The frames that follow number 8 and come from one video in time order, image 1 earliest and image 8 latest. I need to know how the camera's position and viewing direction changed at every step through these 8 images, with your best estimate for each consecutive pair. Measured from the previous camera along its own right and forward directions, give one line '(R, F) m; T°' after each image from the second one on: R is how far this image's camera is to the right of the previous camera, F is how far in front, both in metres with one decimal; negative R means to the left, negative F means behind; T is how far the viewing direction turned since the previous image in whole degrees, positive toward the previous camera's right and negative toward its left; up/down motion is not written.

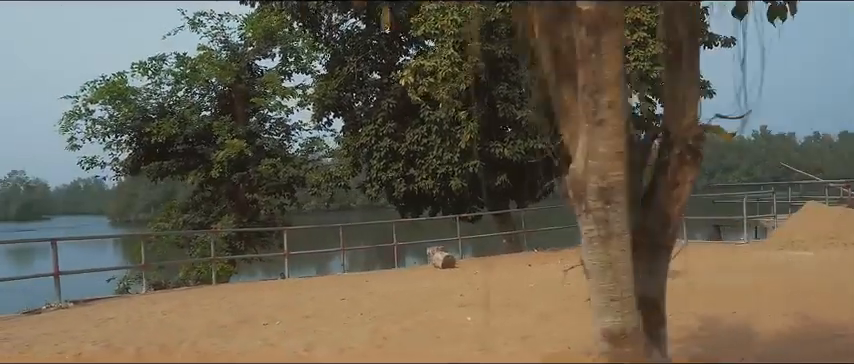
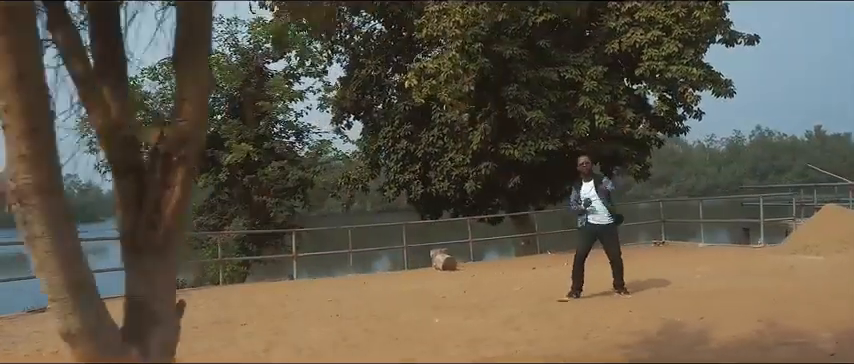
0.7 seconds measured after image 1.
(+0.7, 0.0) m; -3°
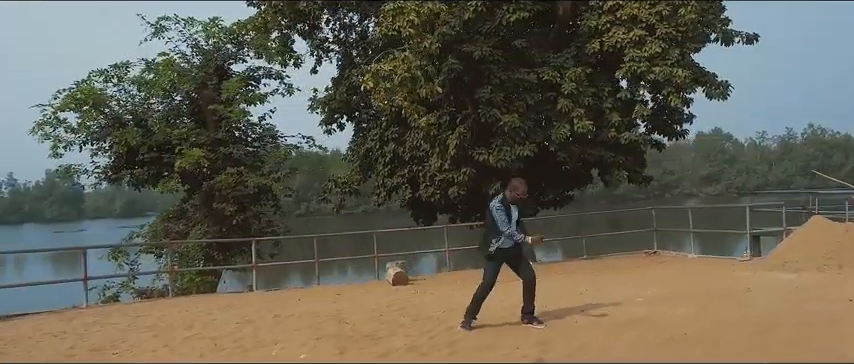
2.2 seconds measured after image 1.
(+1.3, +0.7) m; -3°
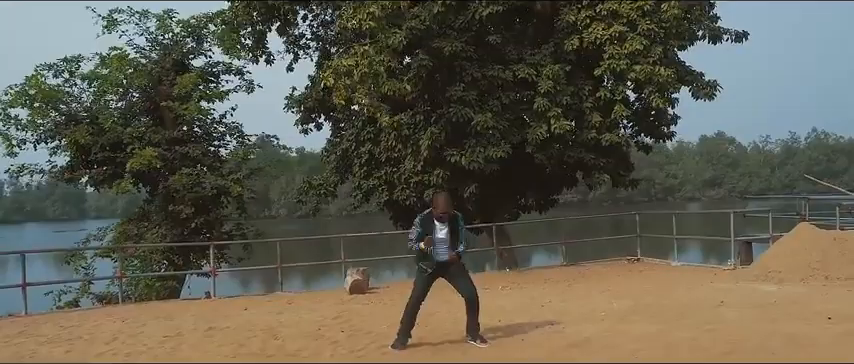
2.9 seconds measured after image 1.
(+0.6, +0.7) m; 0°
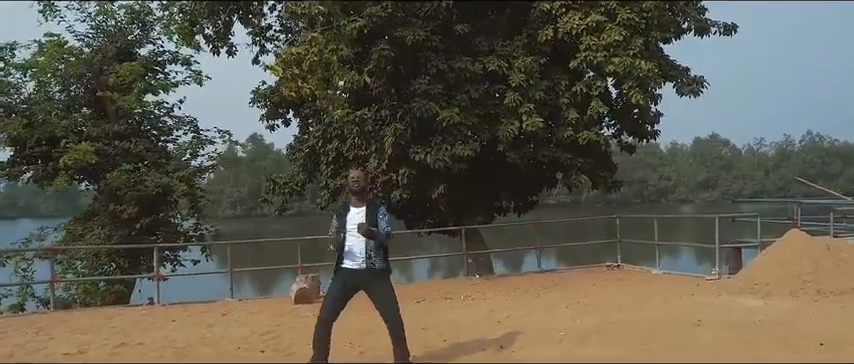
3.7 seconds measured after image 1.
(+0.5, +1.0) m; 0°
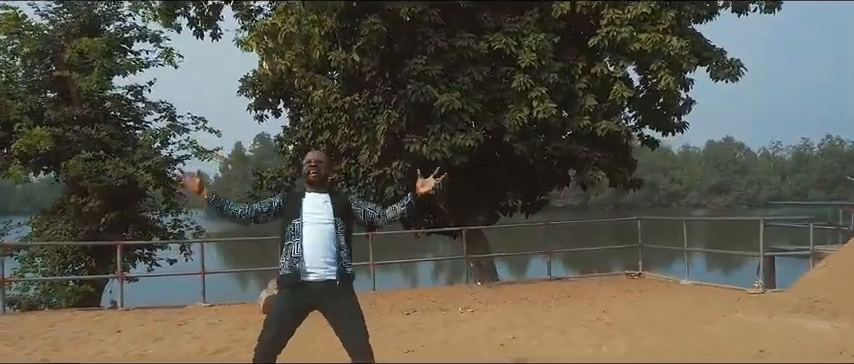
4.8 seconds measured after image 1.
(+0.1, +1.4) m; -1°
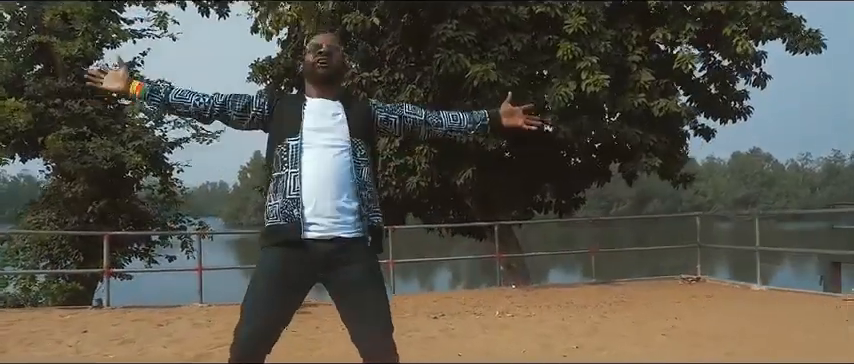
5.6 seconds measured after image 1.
(-0.1, +1.4) m; -1°
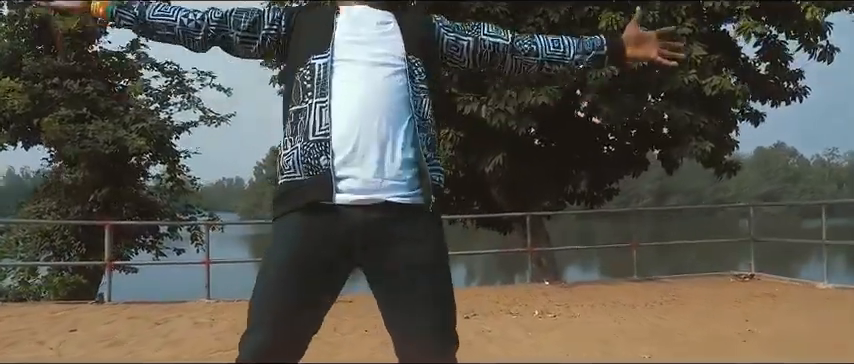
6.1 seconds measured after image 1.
(-0.1, +0.8) m; -1°
